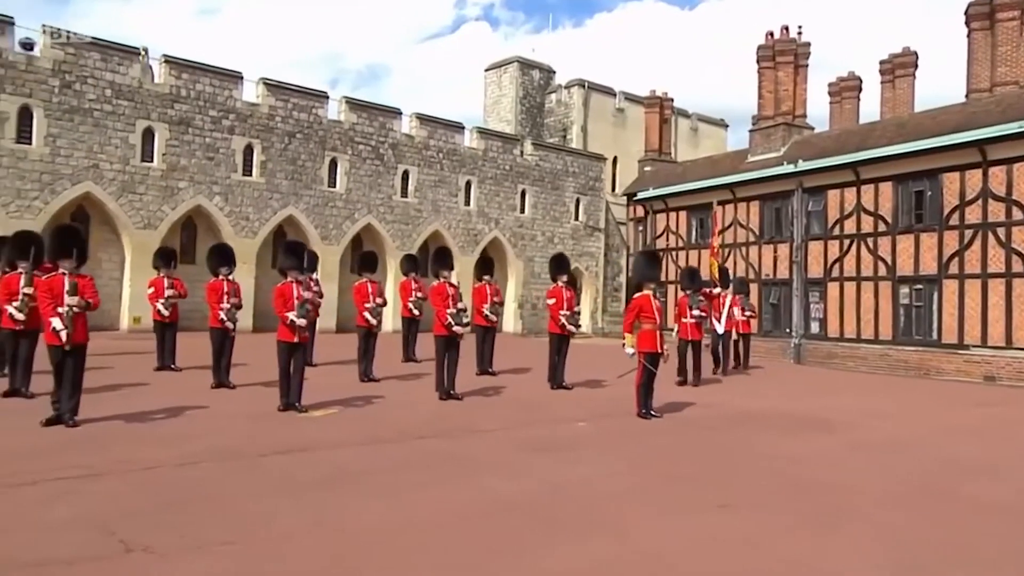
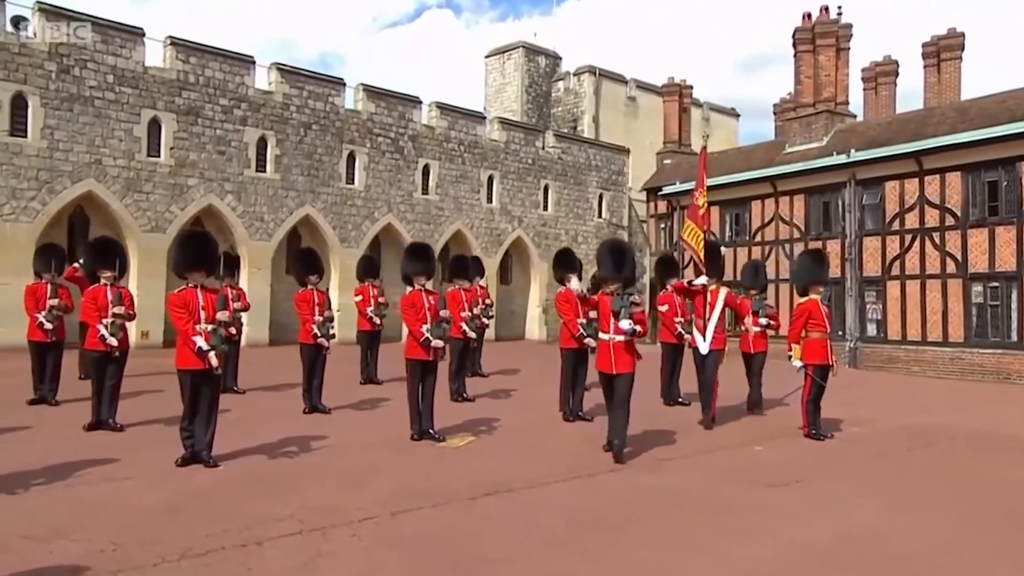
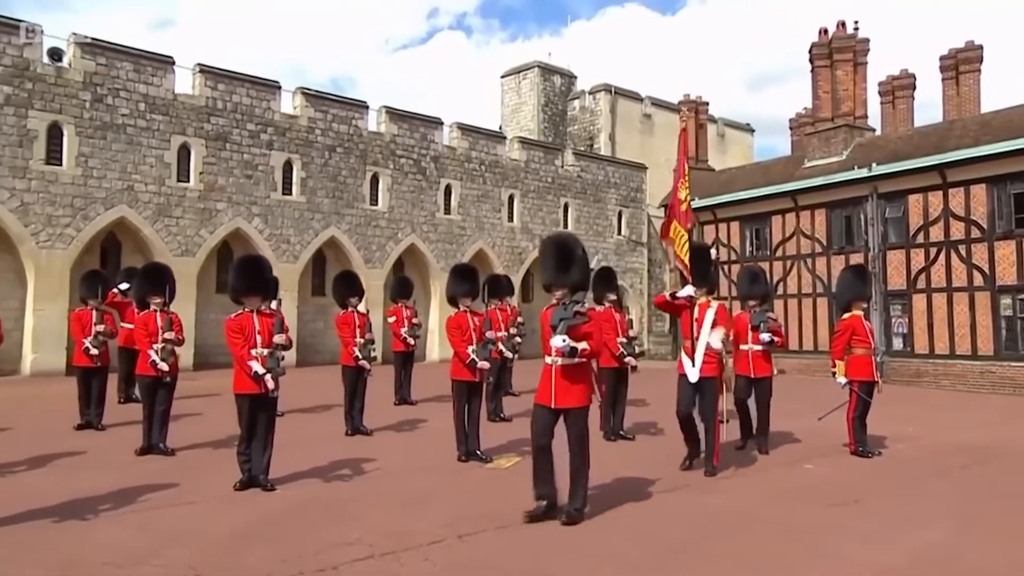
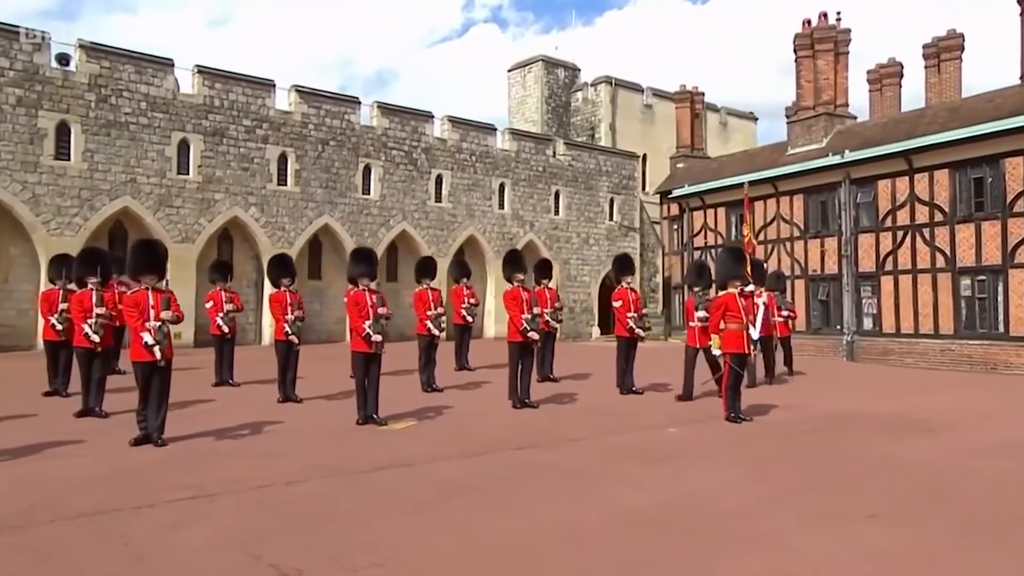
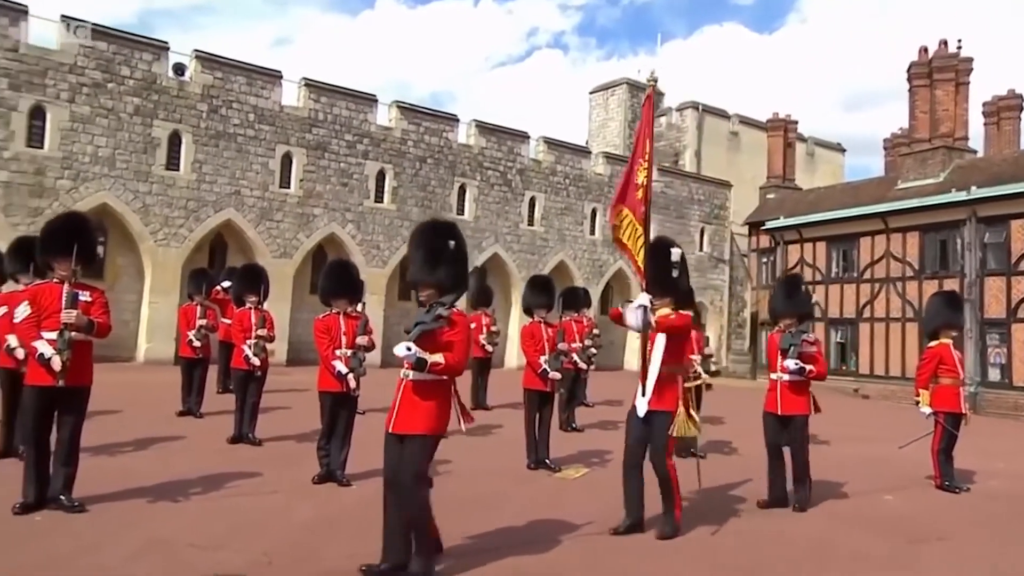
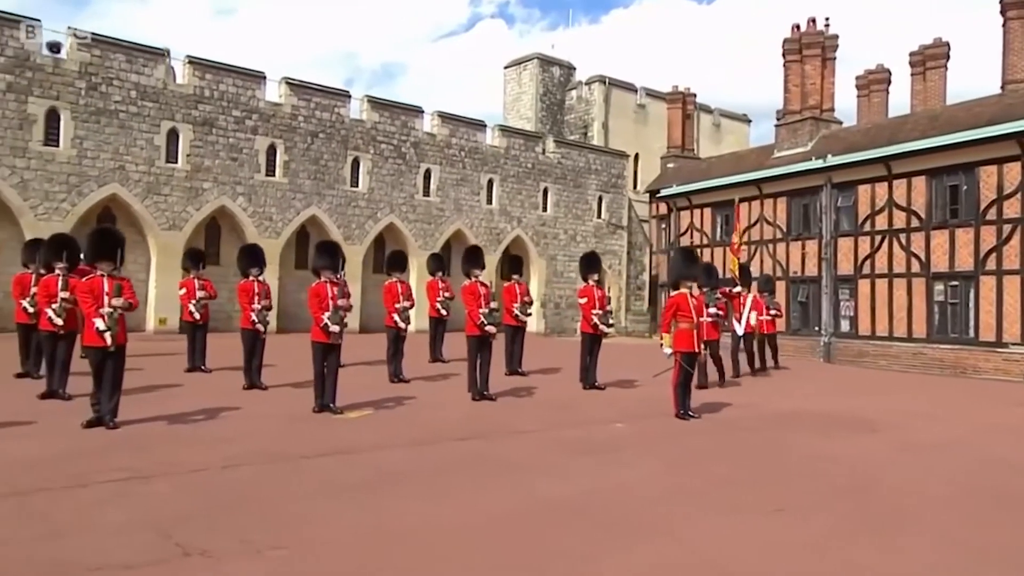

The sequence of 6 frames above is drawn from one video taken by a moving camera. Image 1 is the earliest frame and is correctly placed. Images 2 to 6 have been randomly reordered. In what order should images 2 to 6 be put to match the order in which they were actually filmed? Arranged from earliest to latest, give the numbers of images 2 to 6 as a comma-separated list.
6, 4, 2, 3, 5
